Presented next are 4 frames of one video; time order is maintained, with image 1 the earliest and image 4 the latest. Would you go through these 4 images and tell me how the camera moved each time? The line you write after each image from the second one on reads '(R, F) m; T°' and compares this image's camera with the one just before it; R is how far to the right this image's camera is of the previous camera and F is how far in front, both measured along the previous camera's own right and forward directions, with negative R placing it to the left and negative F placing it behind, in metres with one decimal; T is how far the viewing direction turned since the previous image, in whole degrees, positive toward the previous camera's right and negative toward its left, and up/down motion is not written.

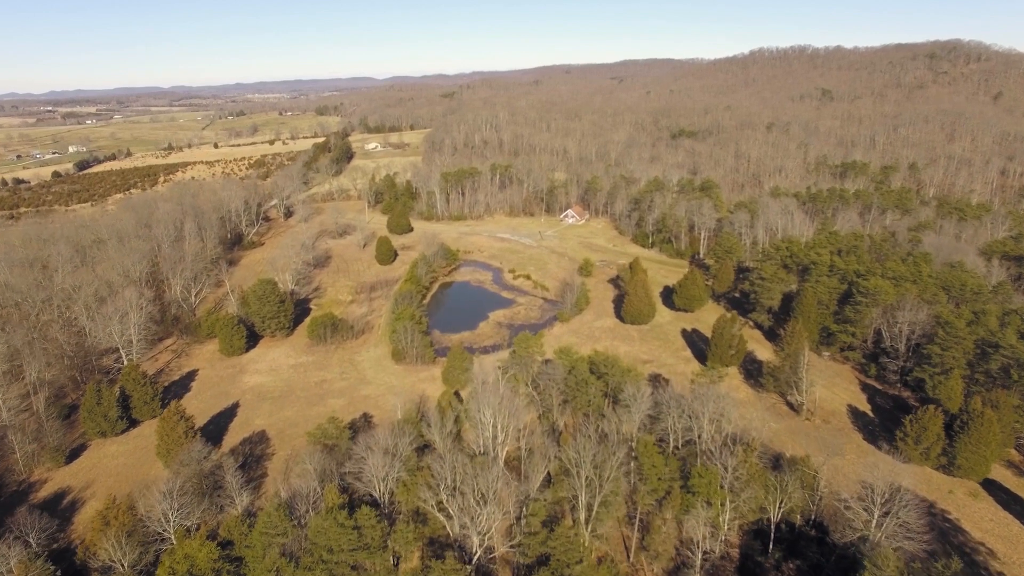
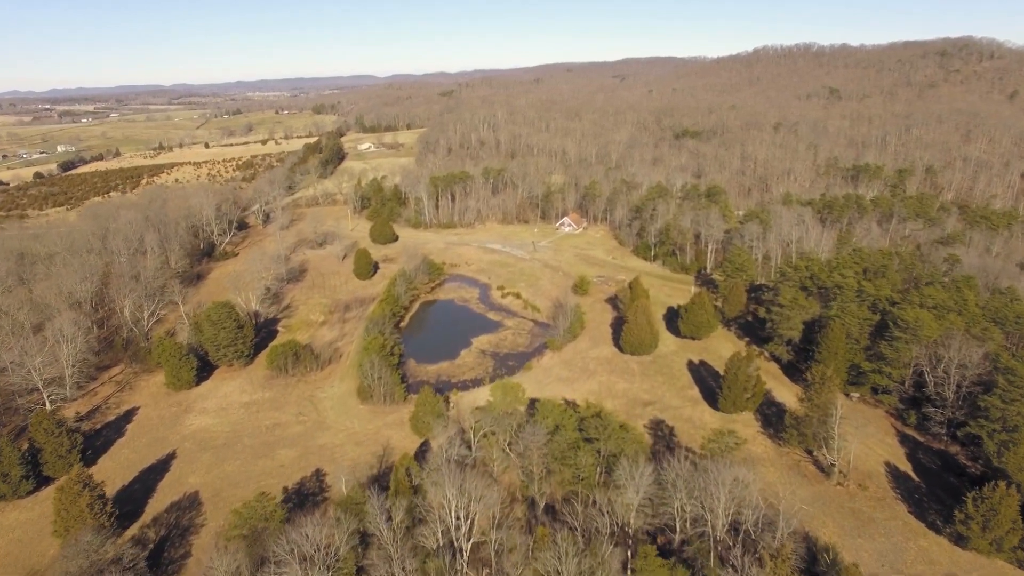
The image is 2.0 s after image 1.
(+1.0, +4.1) m; 0°
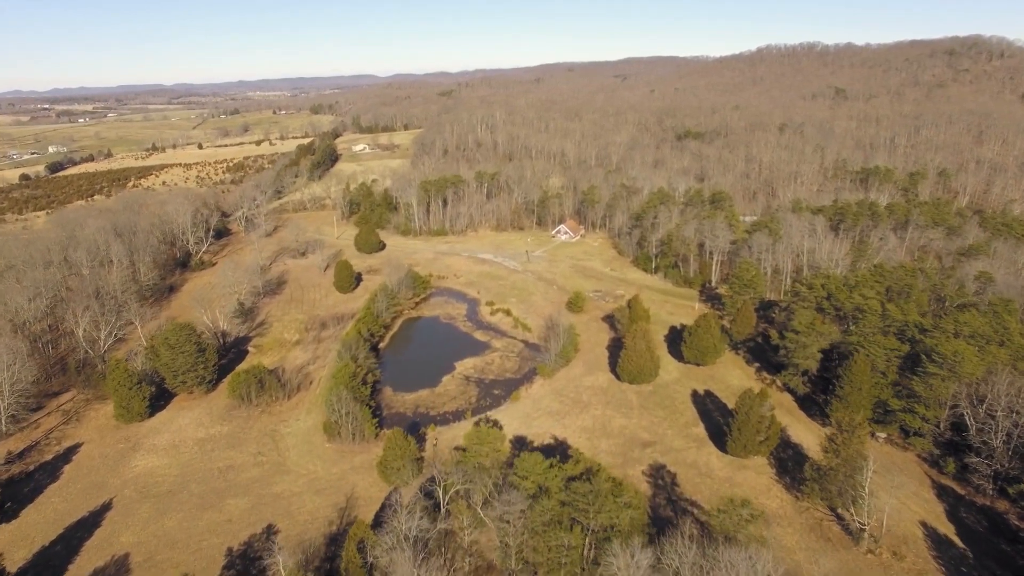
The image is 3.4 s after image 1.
(+0.8, +3.0) m; 0°
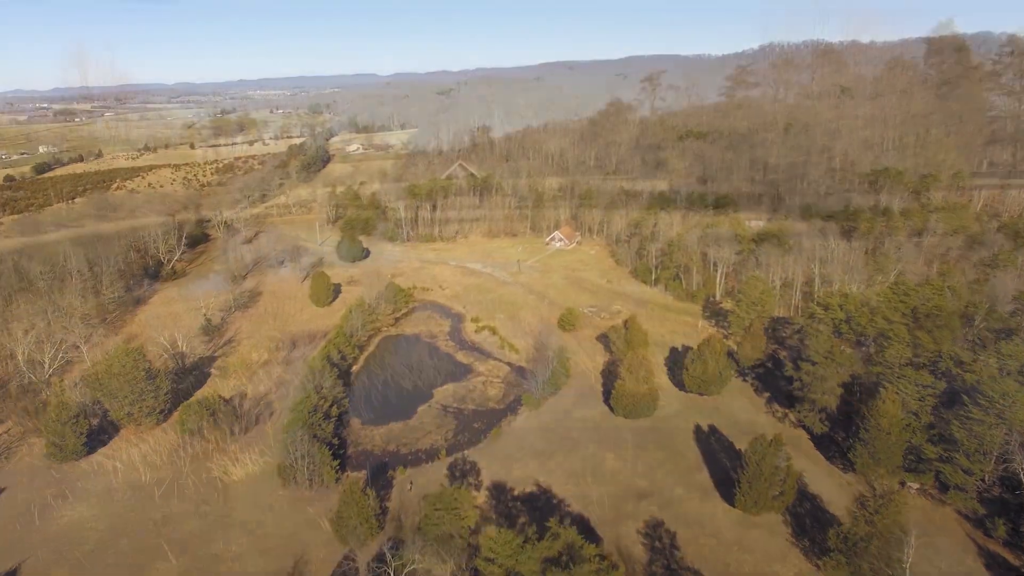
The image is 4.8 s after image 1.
(+0.9, +3.1) m; 0°
